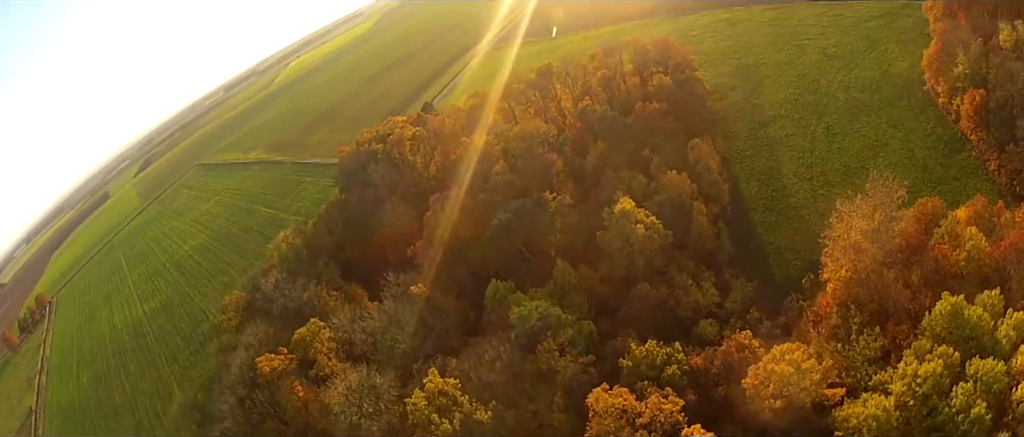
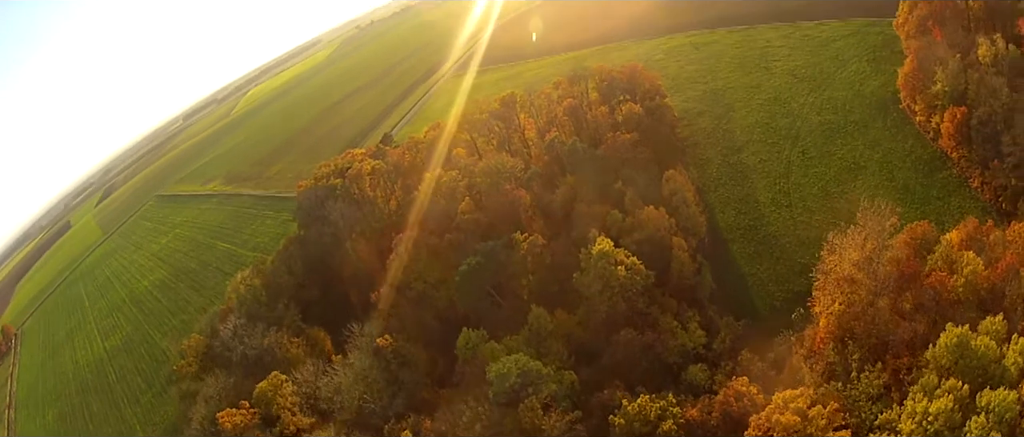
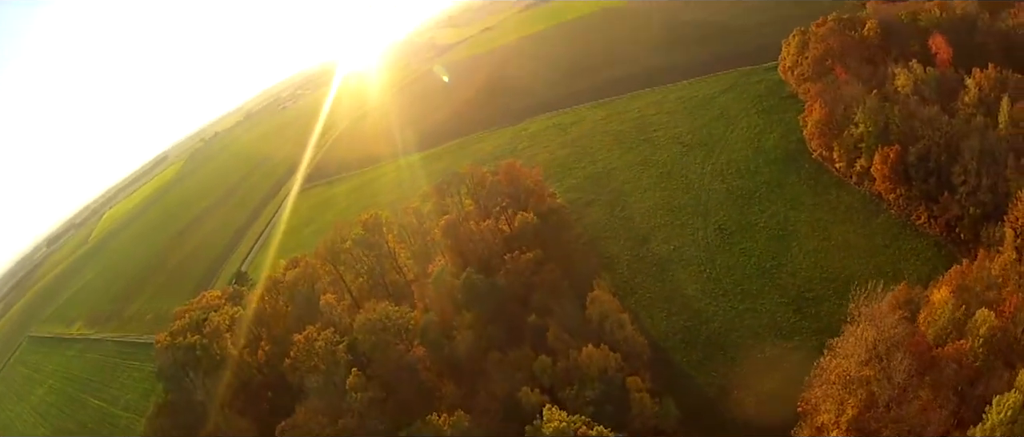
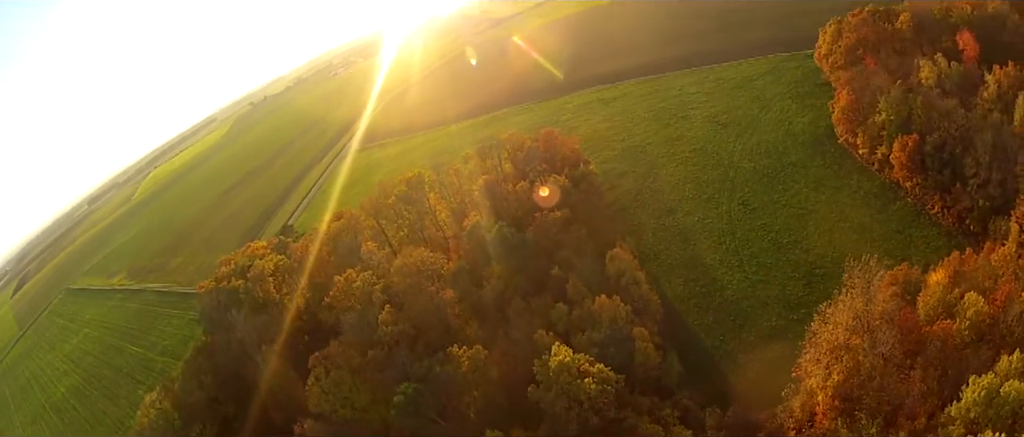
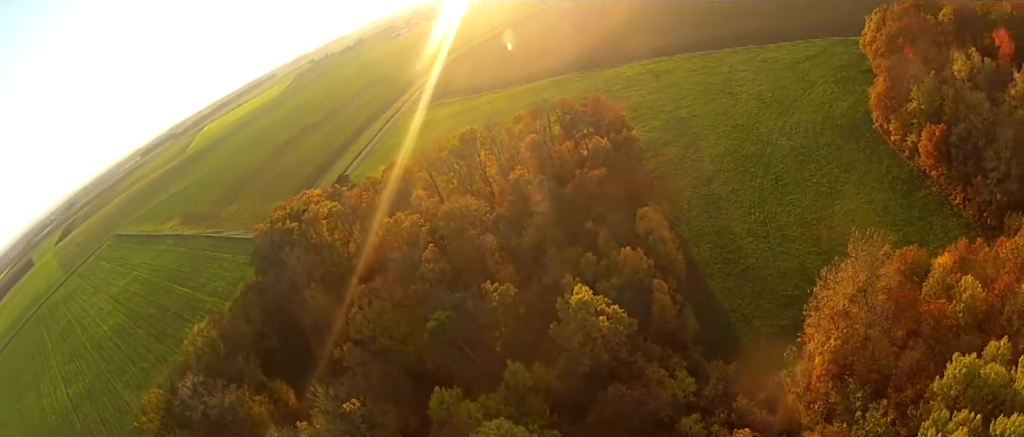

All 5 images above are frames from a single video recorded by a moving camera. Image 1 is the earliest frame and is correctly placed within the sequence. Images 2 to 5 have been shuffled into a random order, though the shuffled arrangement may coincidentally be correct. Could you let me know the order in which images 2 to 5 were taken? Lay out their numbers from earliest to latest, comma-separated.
2, 5, 4, 3
